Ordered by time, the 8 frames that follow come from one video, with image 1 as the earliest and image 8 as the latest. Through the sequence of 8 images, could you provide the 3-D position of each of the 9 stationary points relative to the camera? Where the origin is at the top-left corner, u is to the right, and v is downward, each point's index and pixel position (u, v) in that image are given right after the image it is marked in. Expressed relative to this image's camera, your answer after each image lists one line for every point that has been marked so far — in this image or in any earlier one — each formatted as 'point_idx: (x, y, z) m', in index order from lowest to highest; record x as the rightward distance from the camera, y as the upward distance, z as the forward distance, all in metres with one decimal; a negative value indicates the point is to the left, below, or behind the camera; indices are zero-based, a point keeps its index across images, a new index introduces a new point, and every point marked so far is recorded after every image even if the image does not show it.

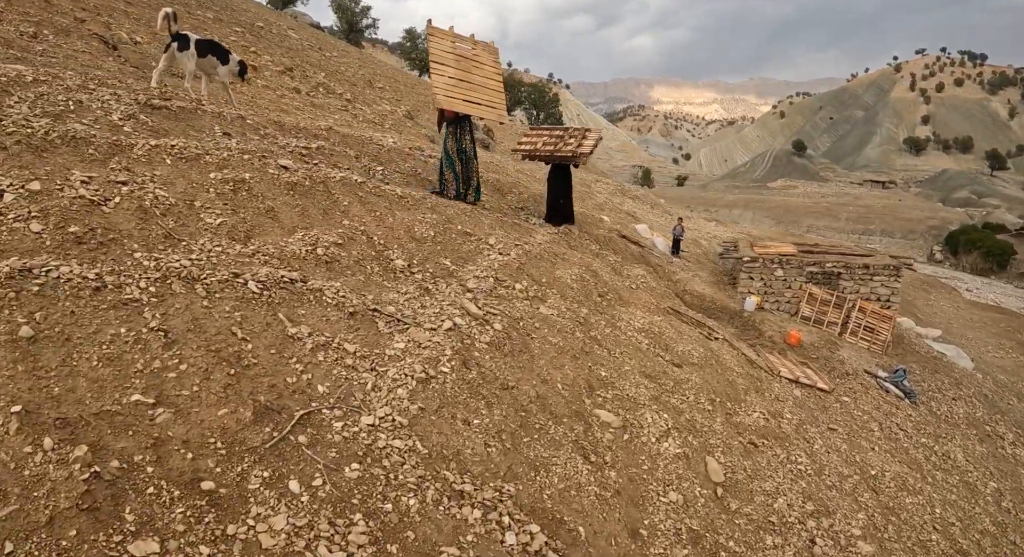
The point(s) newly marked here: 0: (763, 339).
0: (+6.8, -1.5, +13.7) m
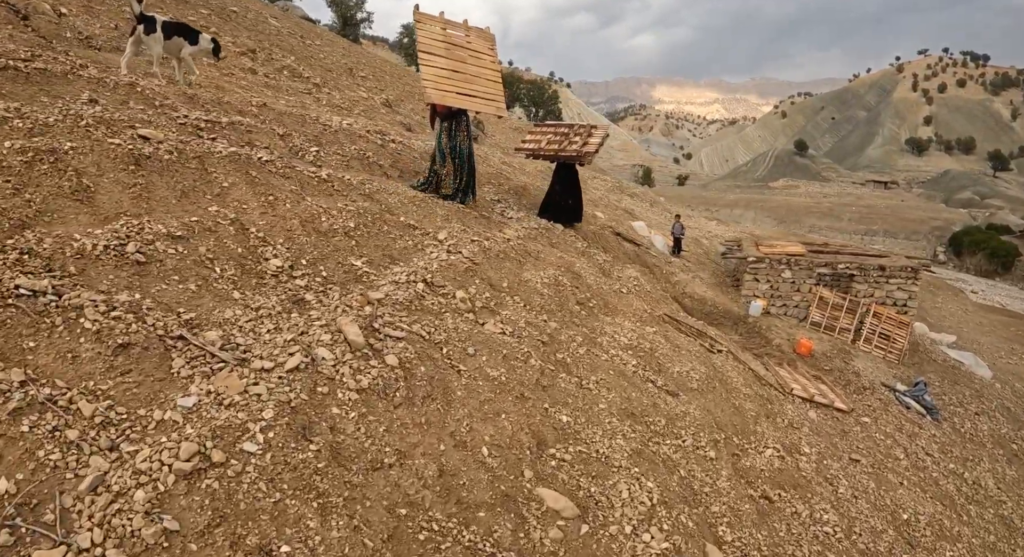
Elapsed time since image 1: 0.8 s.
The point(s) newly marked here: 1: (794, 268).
0: (+6.2, -1.6, +12.3) m
1: (+7.8, +0.4, +14.1) m
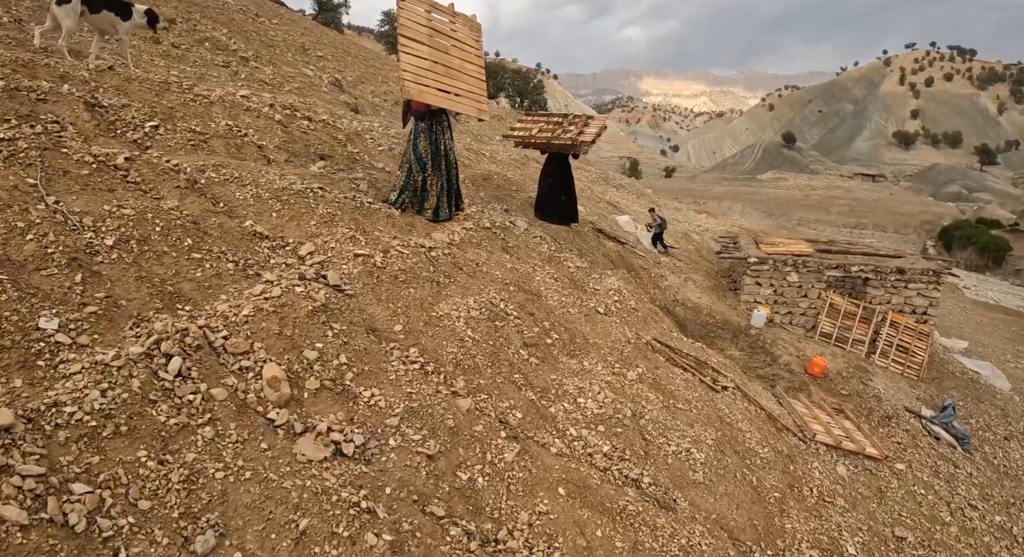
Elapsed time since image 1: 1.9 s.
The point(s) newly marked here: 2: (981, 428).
0: (+5.4, -1.7, +10.3) m
1: (+6.9, +0.2, +12.2) m
2: (+10.4, -3.3, +11.2) m
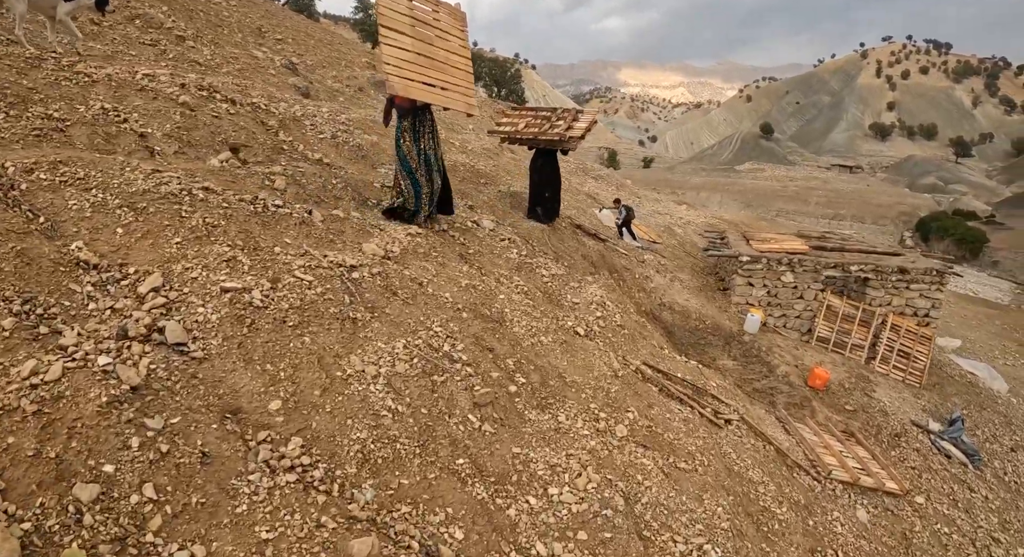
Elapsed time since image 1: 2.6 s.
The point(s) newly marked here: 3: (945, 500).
0: (+4.9, -1.8, +9.4) m
1: (+6.3, +0.2, +11.2) m
2: (+9.8, -3.3, +10.5) m
3: (+6.5, -3.3, +7.6) m
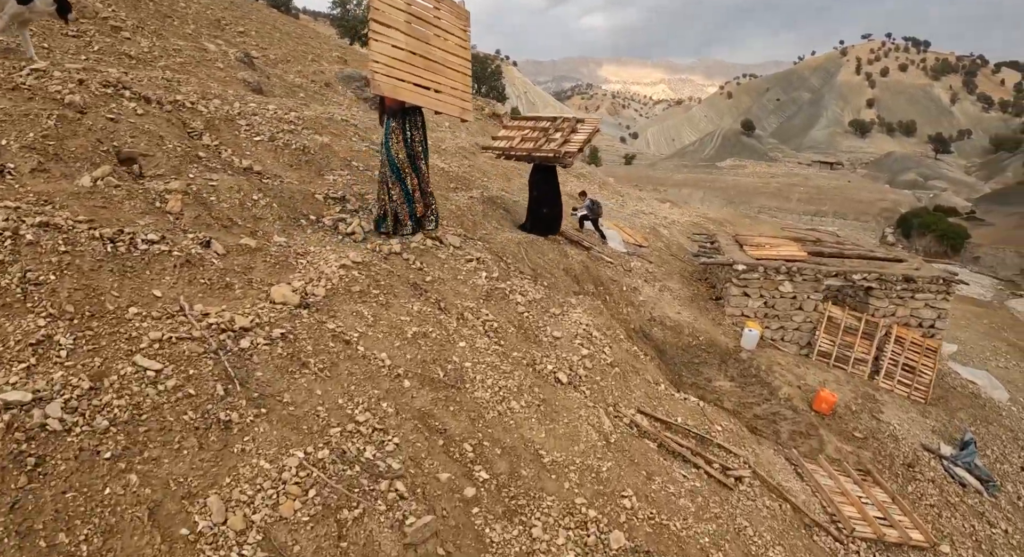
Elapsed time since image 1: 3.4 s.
0: (+4.5, -2.1, +8.5) m
1: (+5.8, 0.0, +10.4) m
2: (+9.4, -3.5, +9.8) m
3: (+6.2, -3.6, +6.9) m
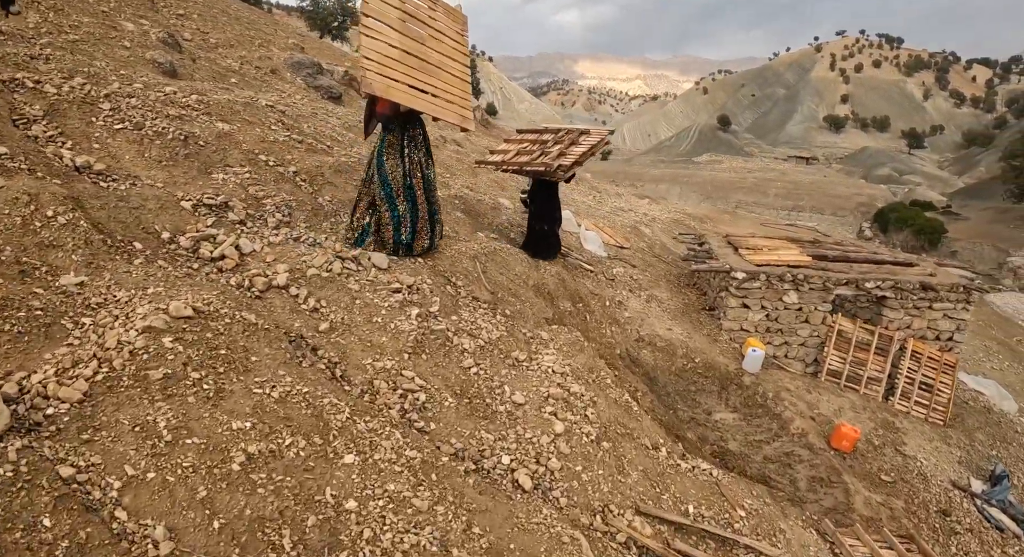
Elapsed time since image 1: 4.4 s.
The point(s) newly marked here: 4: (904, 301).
0: (+4.0, -2.3, +7.2) m
1: (+5.2, -0.2, +9.2) m
2: (+8.9, -3.7, +8.7) m
3: (+5.8, -3.8, +5.7) m
4: (+7.2, -0.4, +9.3) m
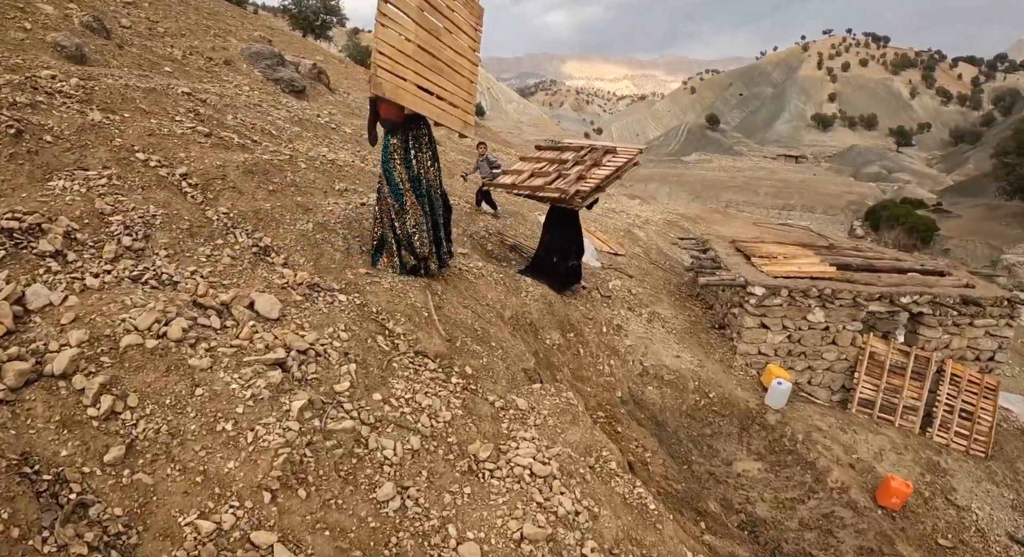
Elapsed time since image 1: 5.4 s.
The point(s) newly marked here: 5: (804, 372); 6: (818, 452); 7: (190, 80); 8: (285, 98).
0: (+3.7, -2.5, +5.9) m
1: (+4.9, -0.4, +7.9) m
2: (+8.6, -3.8, +7.5) m
3: (+5.5, -4.0, +4.4) m
4: (+6.9, -0.6, +8.1) m
5: (+4.7, -1.5, +8.1) m
6: (+3.9, -2.2, +6.4) m
7: (-5.5, +3.4, +8.8) m
8: (-5.0, +4.0, +11.3) m
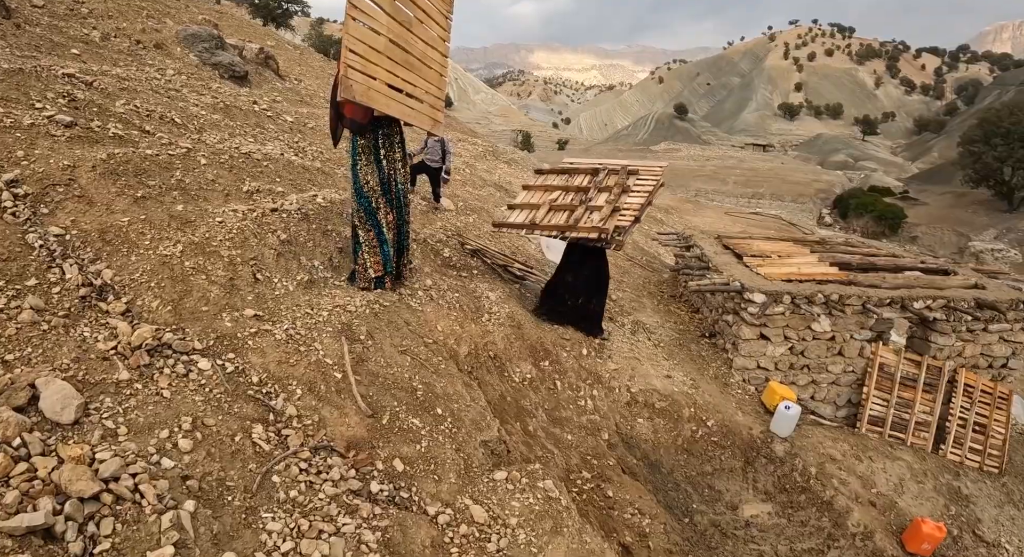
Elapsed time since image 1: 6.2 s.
0: (+3.4, -2.6, +5.1) m
1: (+4.5, -0.5, +7.1) m
2: (+8.2, -3.8, +6.9) m
3: (+5.3, -4.1, +3.7) m
4: (+6.4, -0.6, +7.4) m
5: (+4.3, -1.5, +7.3) m
6: (+3.5, -2.3, +5.6) m
7: (-6.1, +3.2, +7.4) m
8: (-5.6, +3.8, +10.0) m
